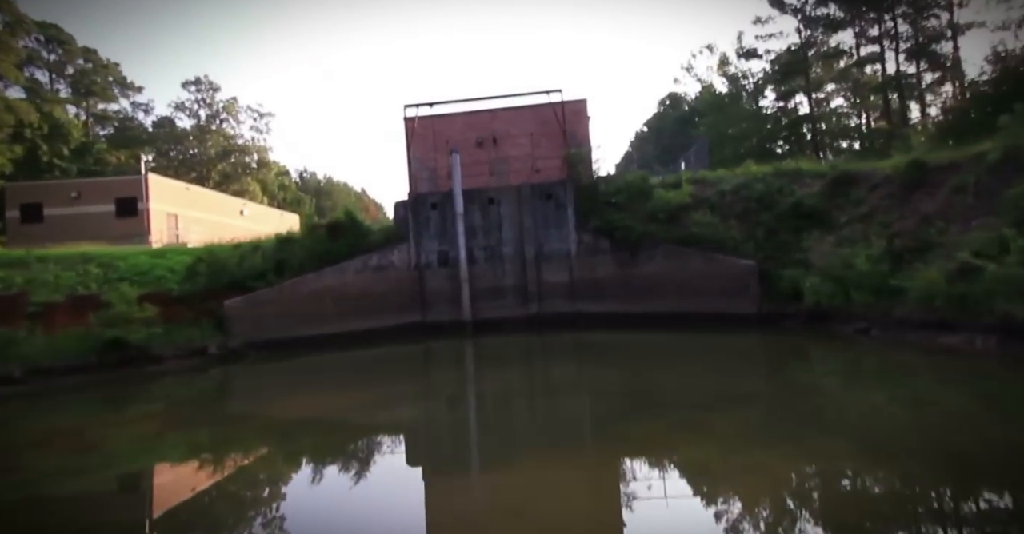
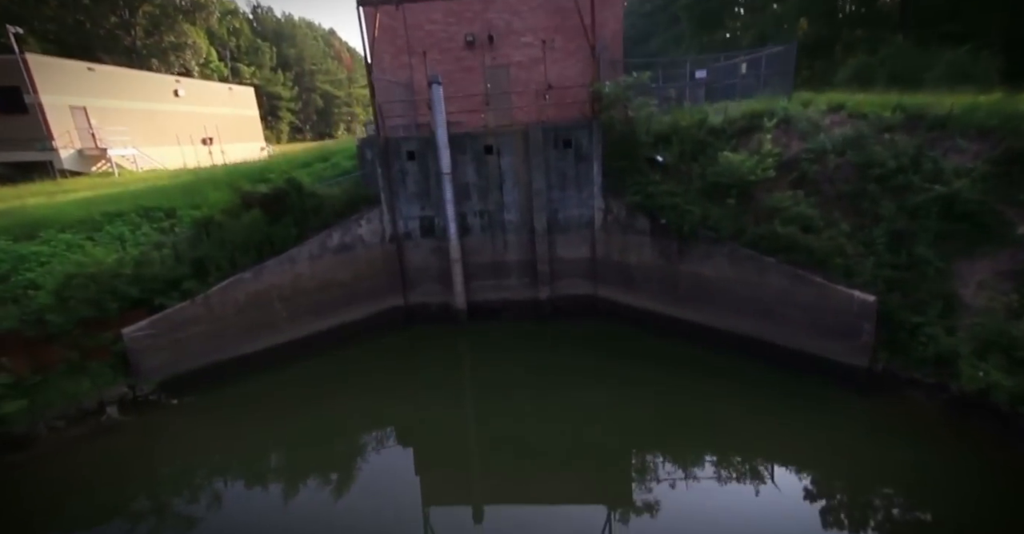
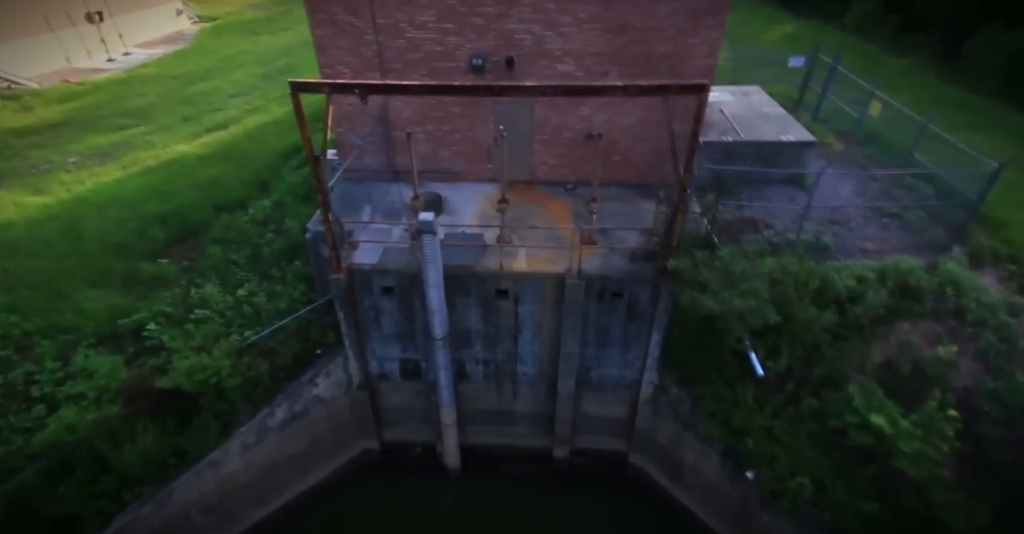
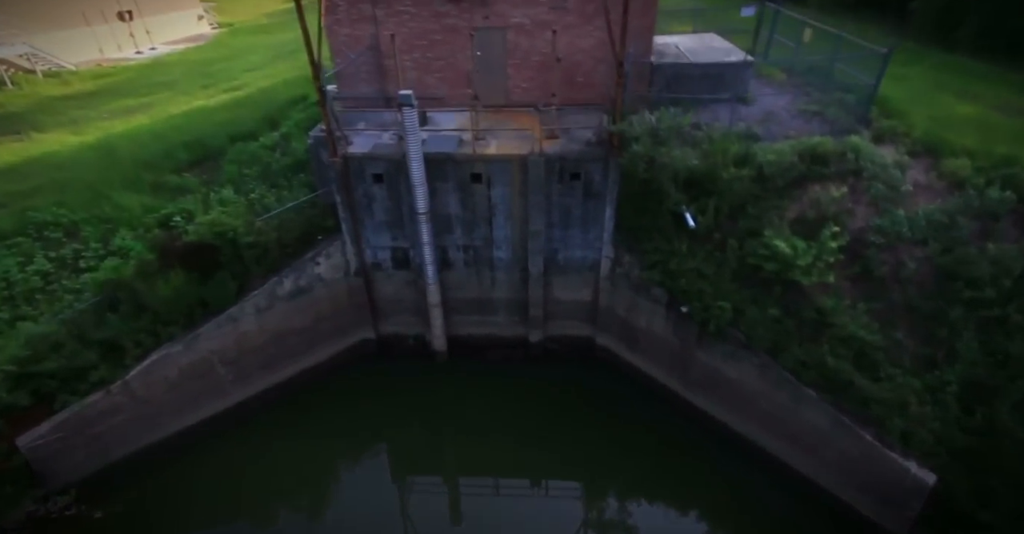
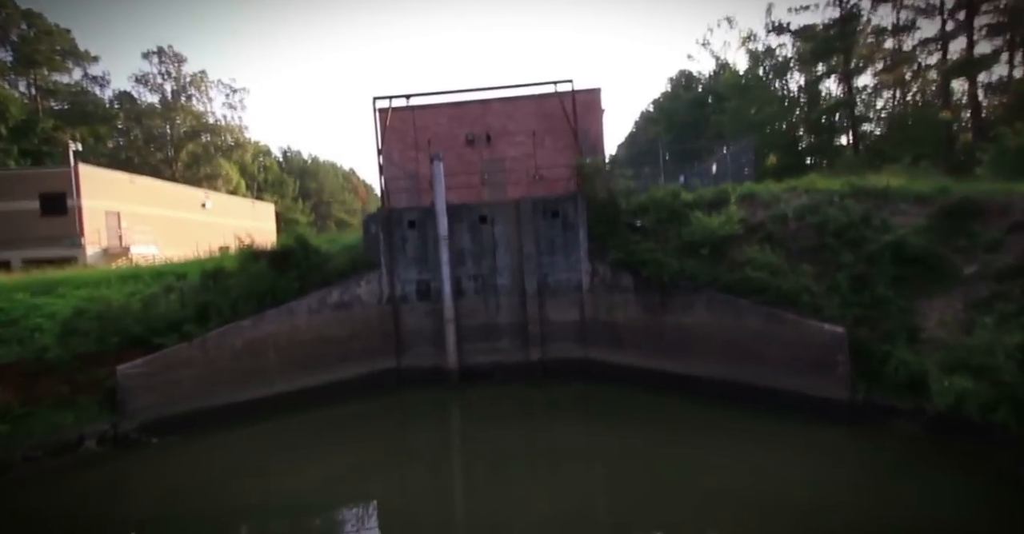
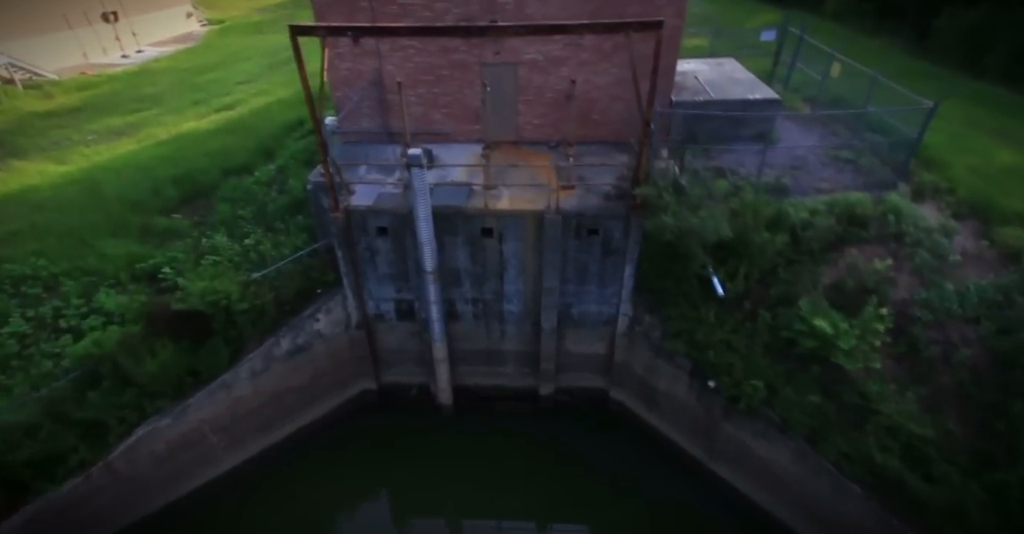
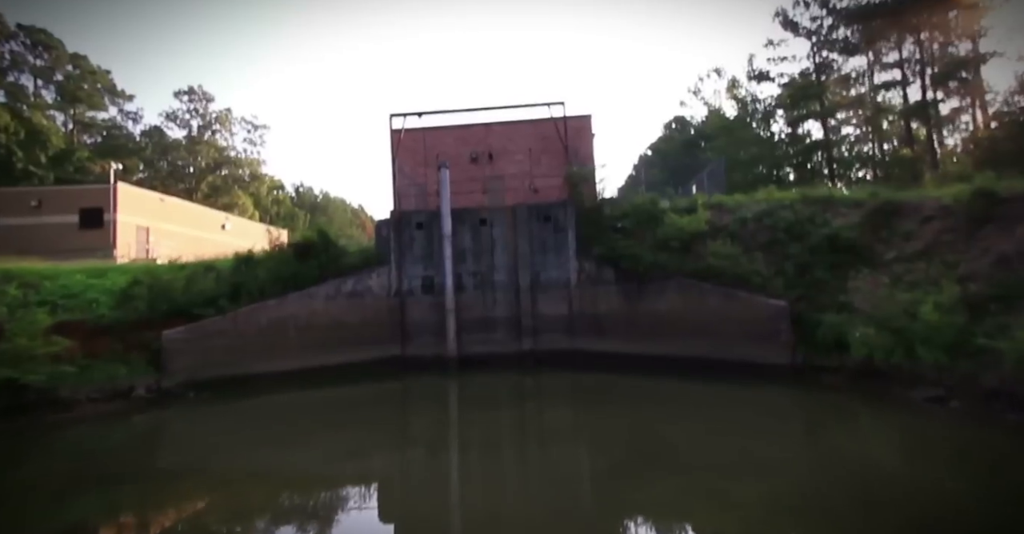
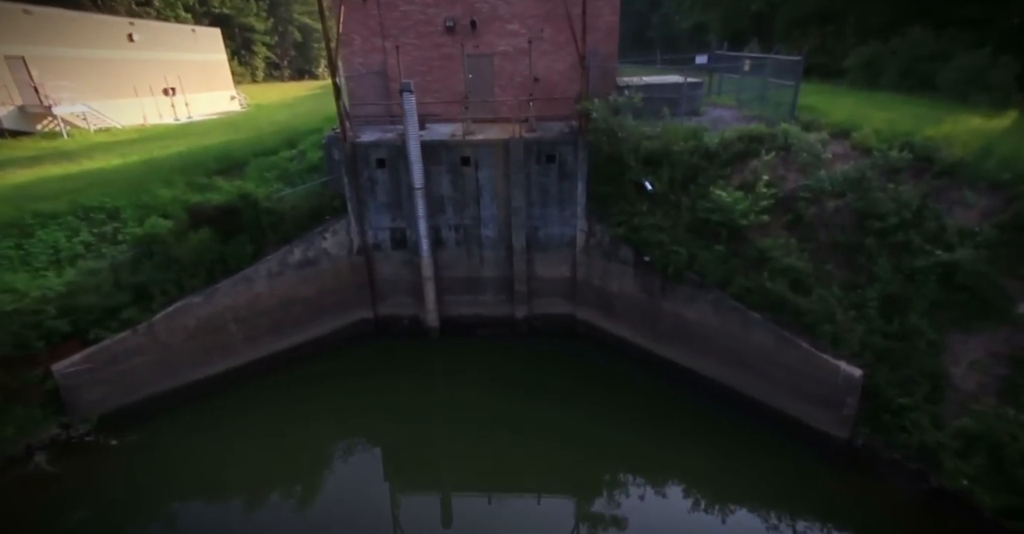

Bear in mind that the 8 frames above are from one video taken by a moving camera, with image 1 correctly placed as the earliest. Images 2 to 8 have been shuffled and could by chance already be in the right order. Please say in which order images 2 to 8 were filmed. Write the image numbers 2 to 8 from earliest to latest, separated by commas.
7, 5, 2, 8, 4, 6, 3
